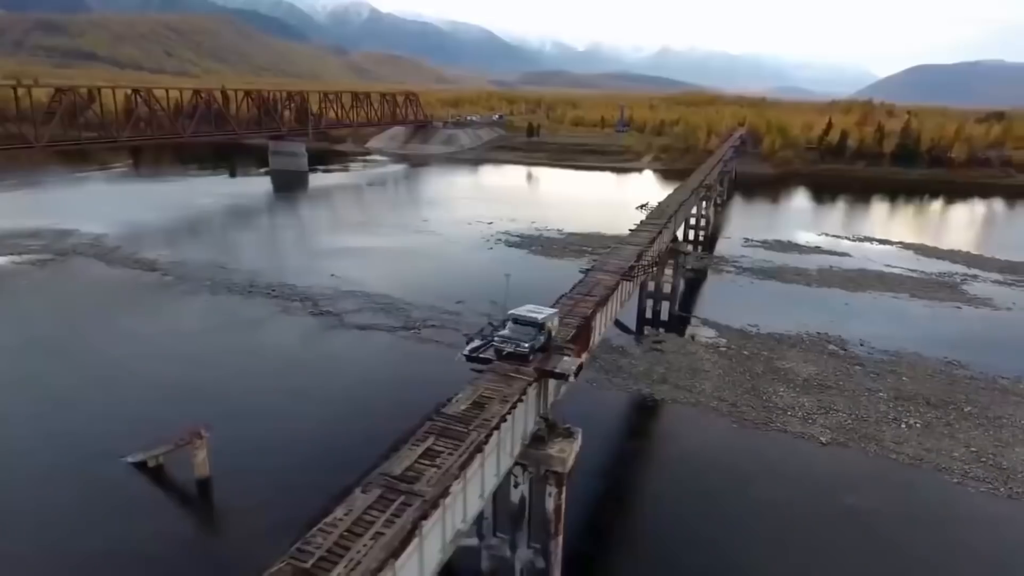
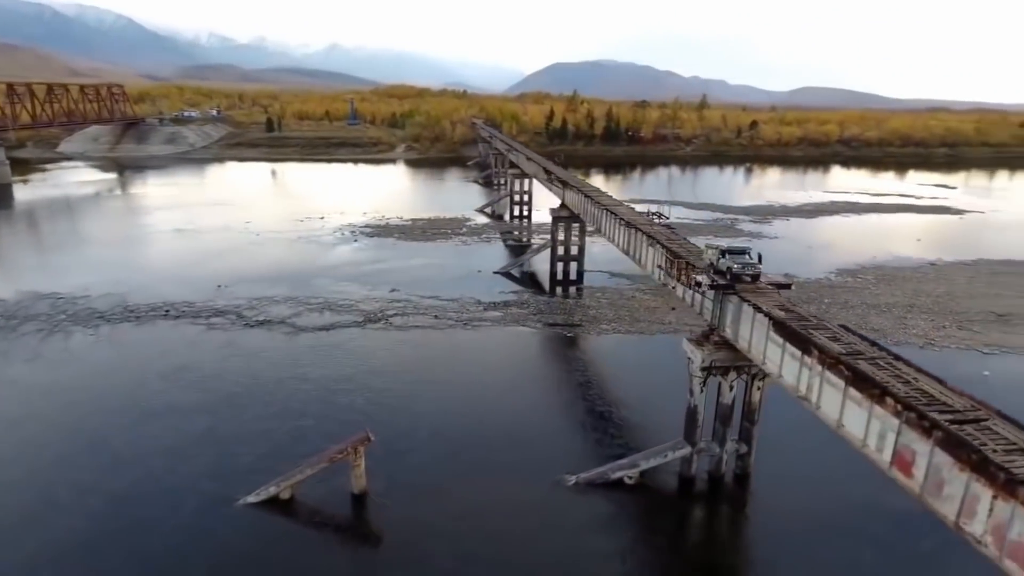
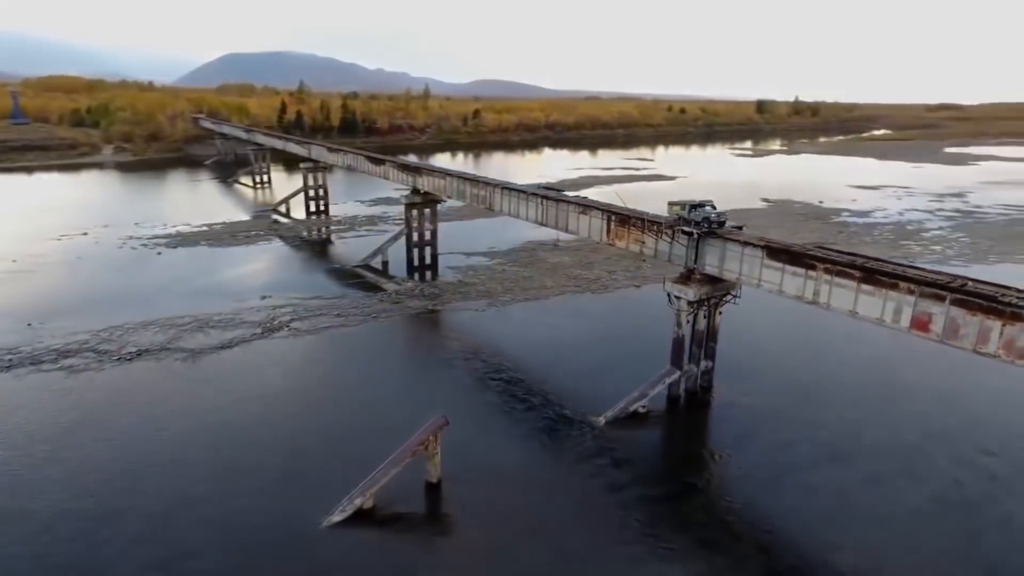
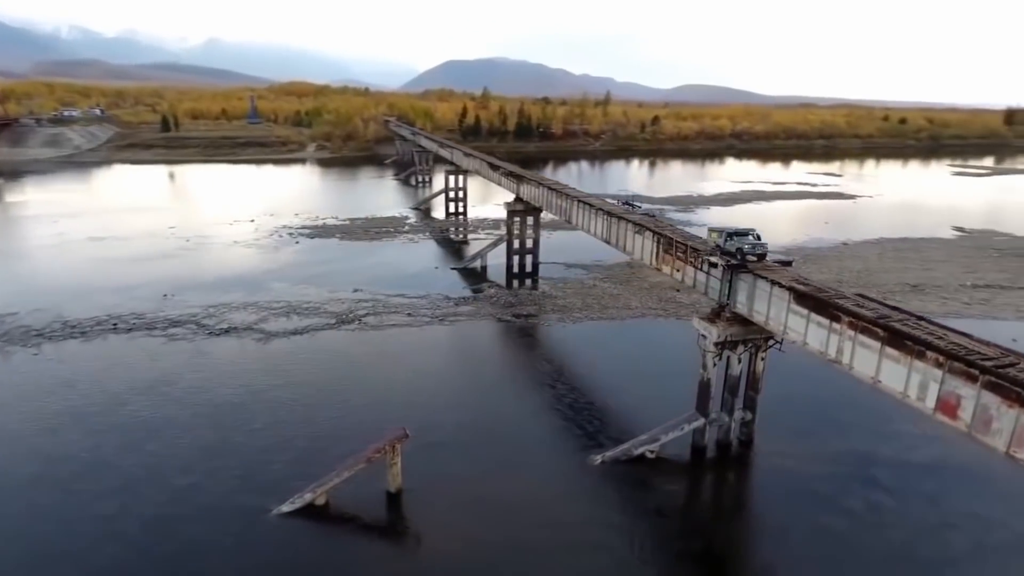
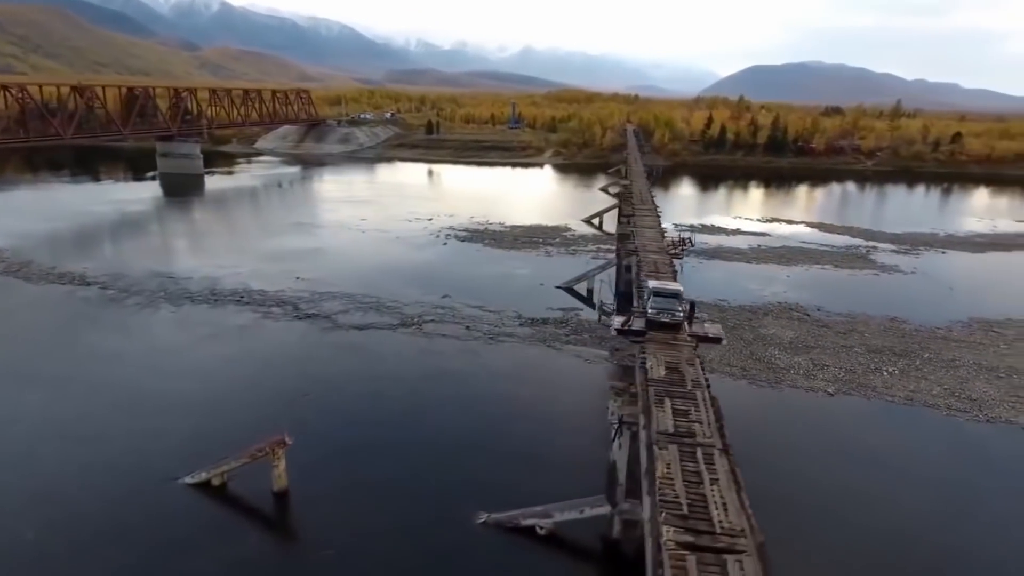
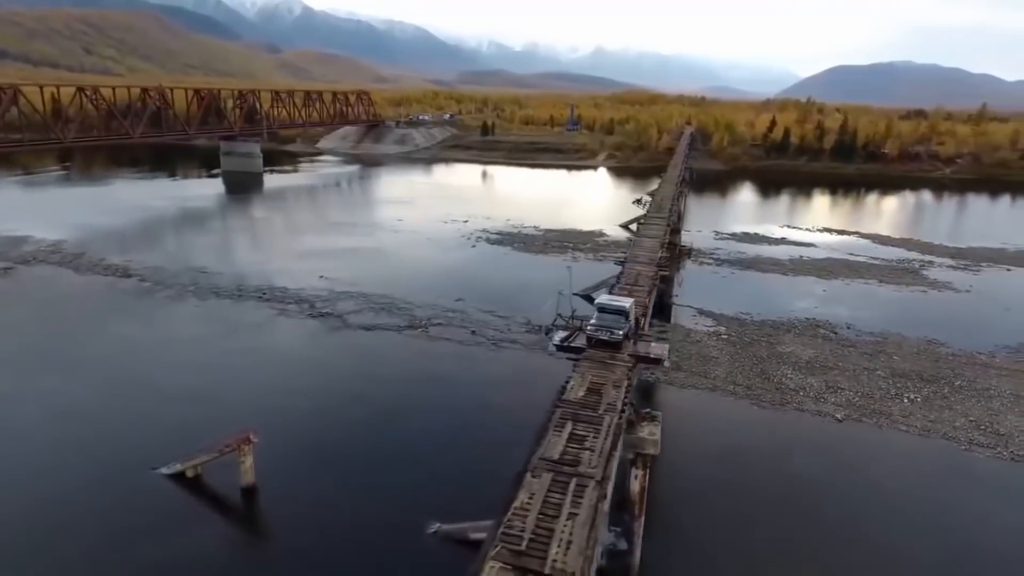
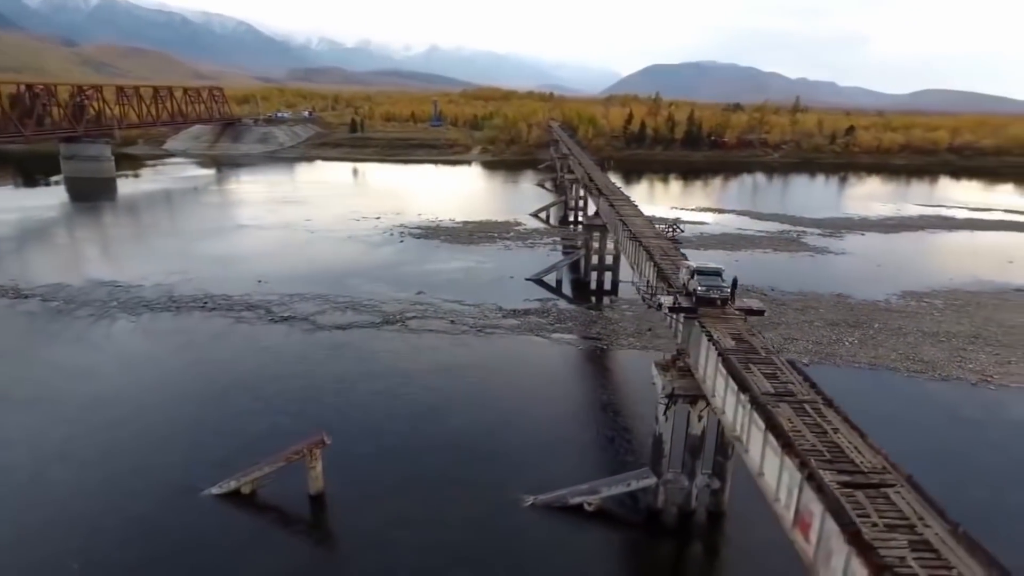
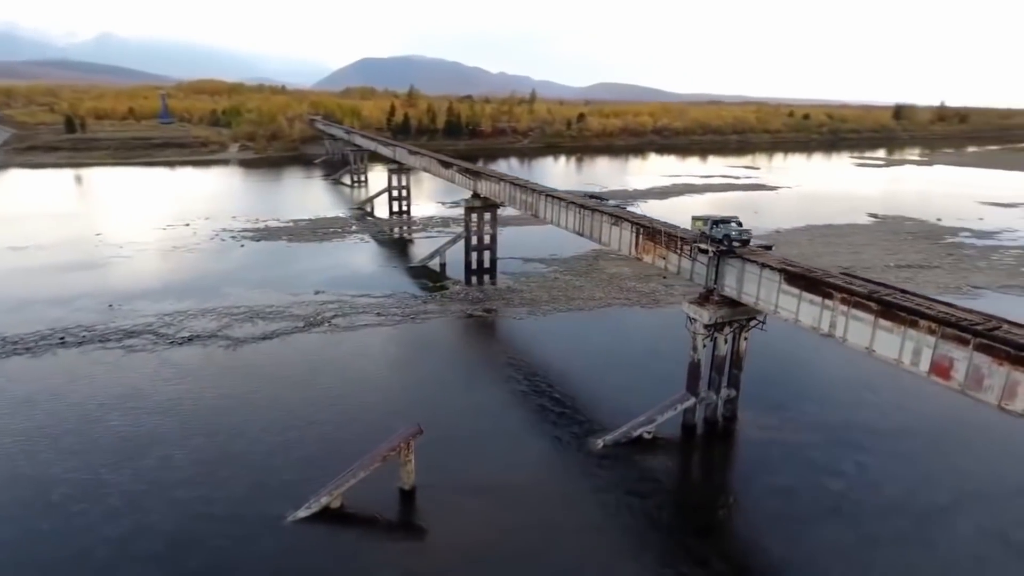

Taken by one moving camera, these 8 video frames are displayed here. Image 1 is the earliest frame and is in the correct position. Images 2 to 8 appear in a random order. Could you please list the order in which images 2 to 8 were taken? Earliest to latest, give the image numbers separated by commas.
6, 5, 7, 2, 4, 8, 3
